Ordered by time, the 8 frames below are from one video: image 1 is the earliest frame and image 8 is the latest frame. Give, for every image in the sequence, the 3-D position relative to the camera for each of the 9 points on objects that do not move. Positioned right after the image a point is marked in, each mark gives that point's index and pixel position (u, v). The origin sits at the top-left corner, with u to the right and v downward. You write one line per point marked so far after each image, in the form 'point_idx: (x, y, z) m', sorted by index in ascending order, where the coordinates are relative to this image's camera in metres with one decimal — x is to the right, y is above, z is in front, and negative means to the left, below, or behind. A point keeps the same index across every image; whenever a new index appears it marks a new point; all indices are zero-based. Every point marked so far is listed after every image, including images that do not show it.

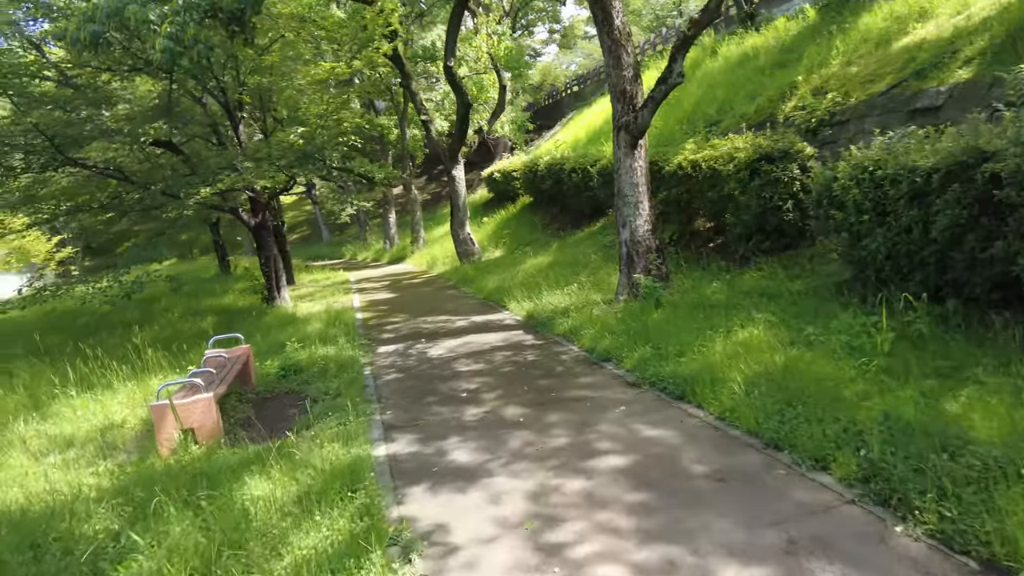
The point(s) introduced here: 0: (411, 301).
0: (-2.0, -0.2, +12.5) m
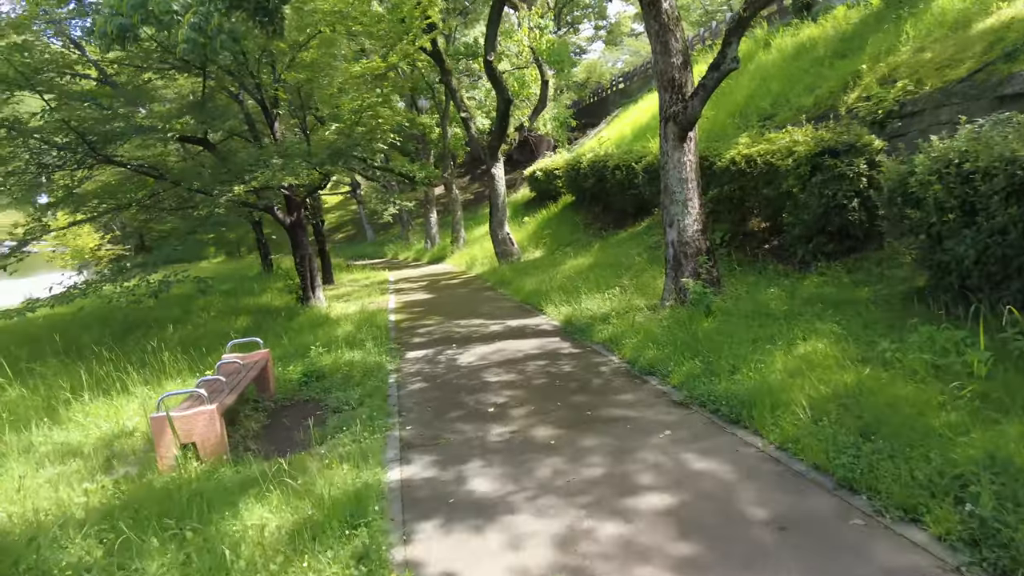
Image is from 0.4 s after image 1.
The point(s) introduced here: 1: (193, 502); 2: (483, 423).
0: (-1.3, -0.3, +12.1) m
1: (-1.8, -1.2, +3.7) m
2: (-0.2, -1.0, +4.8) m
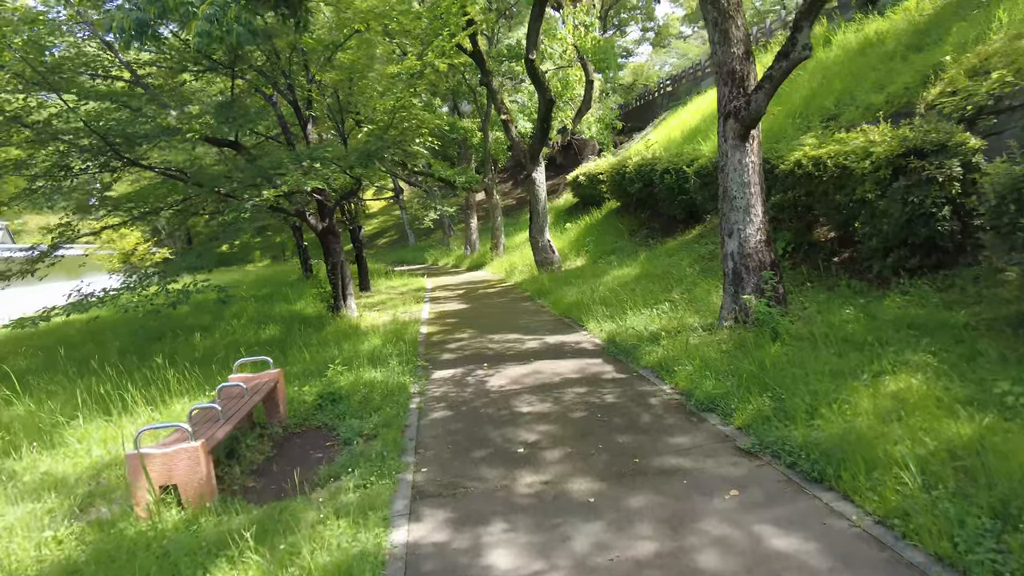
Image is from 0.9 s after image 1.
0: (-0.6, -0.5, +11.5) m
1: (-1.7, -1.3, +3.1) m
2: (0.0, -1.1, +4.1) m
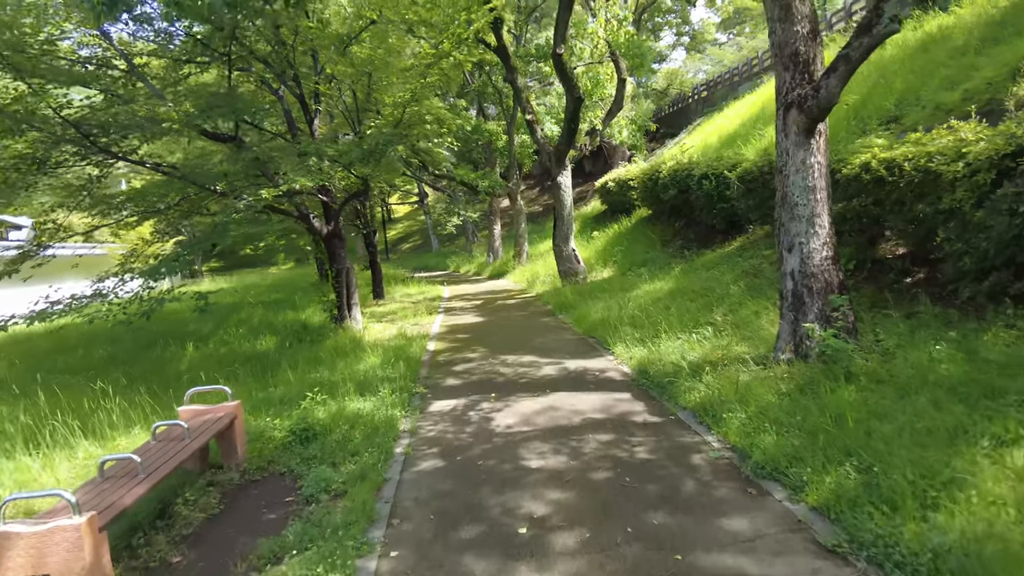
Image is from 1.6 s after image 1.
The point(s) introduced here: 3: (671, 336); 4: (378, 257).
0: (-0.3, -0.7, +10.4) m
1: (-1.7, -1.4, +2.1) m
2: (0.0, -1.3, +3.0) m
3: (+1.7, -0.5, +7.1) m
4: (-3.3, +0.8, +16.3) m
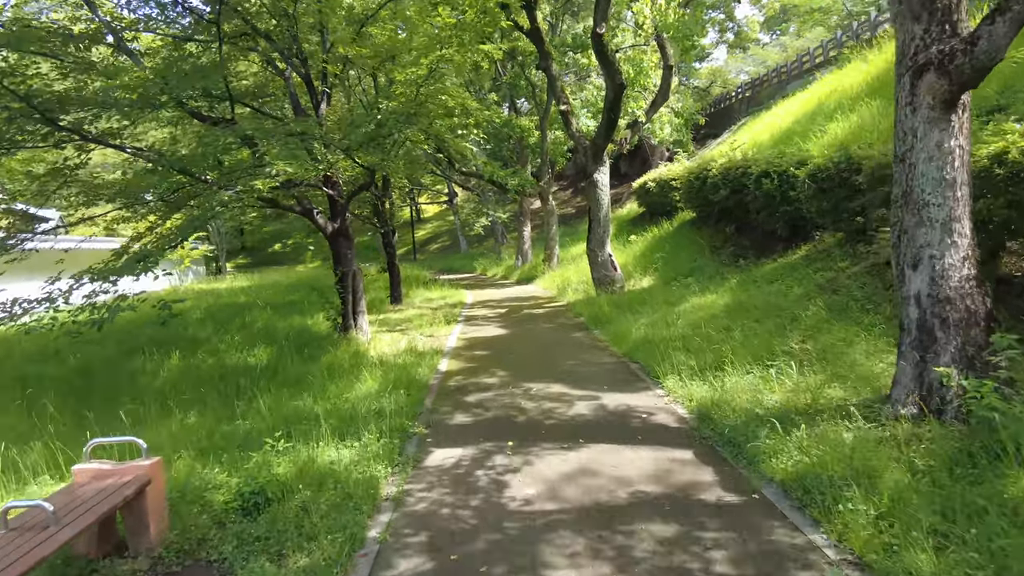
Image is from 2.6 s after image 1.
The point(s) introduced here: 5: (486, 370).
0: (+0.1, -0.8, +9.1) m
1: (-1.8, -1.5, +0.8) m
2: (0.0, -1.4, +1.7) m
3: (+1.9, -0.7, +5.6) m
4: (-2.6, +0.7, +15.0) m
5: (-0.3, -0.9, +7.4) m
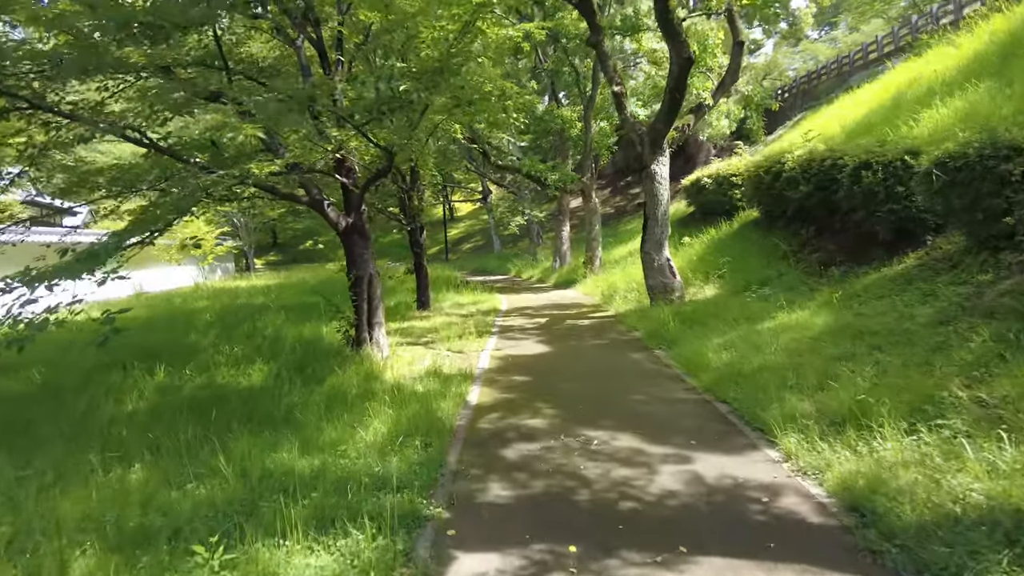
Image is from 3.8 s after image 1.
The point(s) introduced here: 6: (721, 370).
0: (+0.6, -0.9, +7.5) m
1: (-1.6, -1.5, -0.7) m
2: (+0.1, -1.5, +0.1) m
3: (+2.3, -0.8, +3.9) m
4: (-1.8, +0.6, +13.5) m
5: (+0.1, -1.0, +5.8) m
6: (+2.0, -0.7, +6.4) m
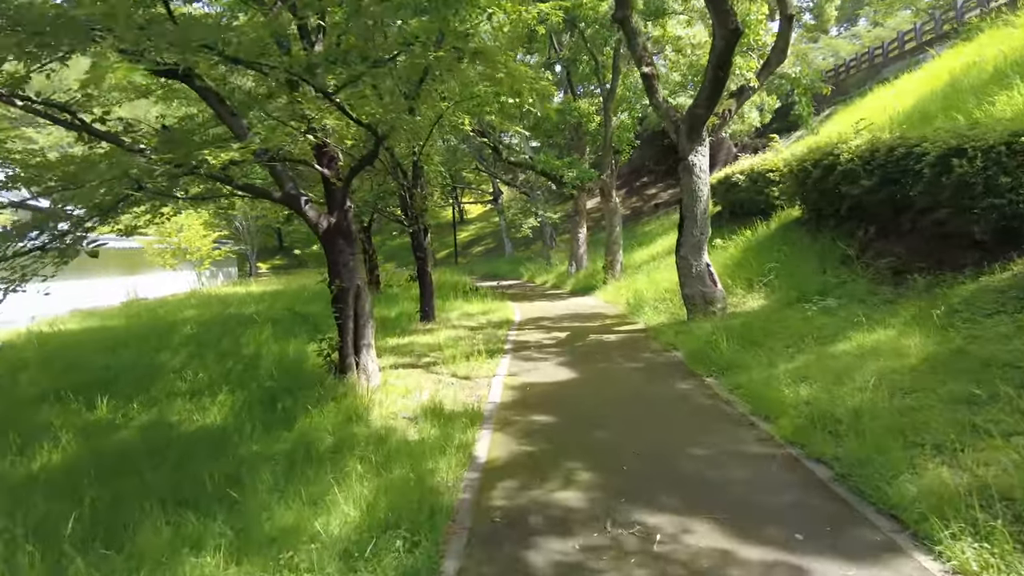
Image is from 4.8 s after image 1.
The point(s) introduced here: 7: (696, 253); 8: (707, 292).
0: (+0.8, -1.0, +6.0) m
1: (-1.6, -1.7, -2.1) m
2: (+0.2, -1.6, -1.4) m
3: (+2.4, -0.9, +2.5) m
4: (-1.5, +0.4, +12.1) m
5: (+0.3, -1.2, +4.3) m
6: (+2.2, -0.9, +5.0) m
7: (+2.7, +0.5, +9.6) m
8: (+2.8, -0.1, +9.5) m
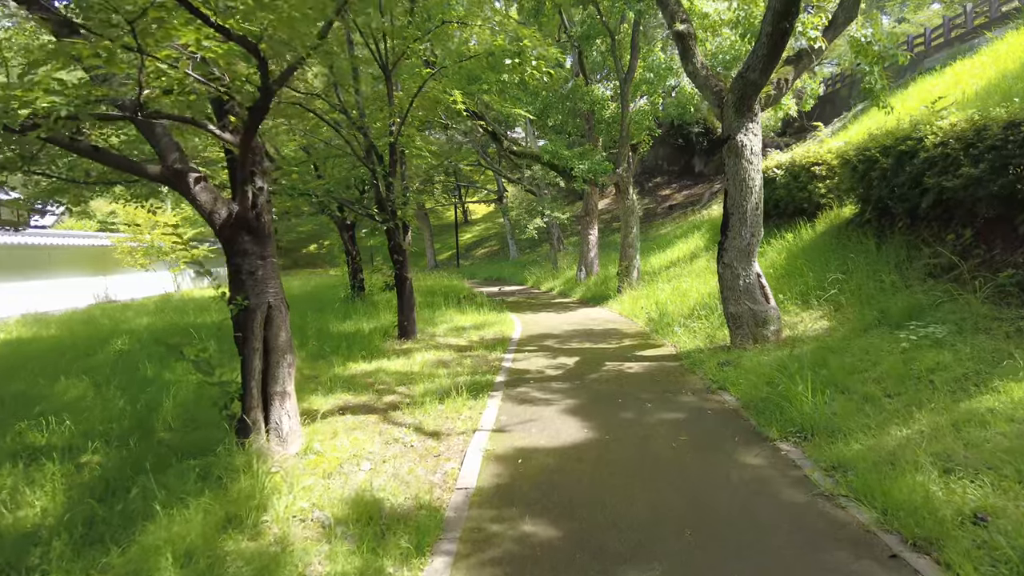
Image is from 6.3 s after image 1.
0: (+0.7, -1.2, +3.9) m
1: (-1.8, -1.8, -4.2) m
2: (0.0, -1.7, -3.5) m
3: (+2.2, -1.1, +0.3) m
4: (-1.6, +0.3, +10.0) m
5: (+0.2, -1.3, +2.2) m
6: (+2.1, -1.0, +2.8) m
7: (+2.6, +0.3, +7.4) m
8: (+2.7, -0.2, +7.4) m
